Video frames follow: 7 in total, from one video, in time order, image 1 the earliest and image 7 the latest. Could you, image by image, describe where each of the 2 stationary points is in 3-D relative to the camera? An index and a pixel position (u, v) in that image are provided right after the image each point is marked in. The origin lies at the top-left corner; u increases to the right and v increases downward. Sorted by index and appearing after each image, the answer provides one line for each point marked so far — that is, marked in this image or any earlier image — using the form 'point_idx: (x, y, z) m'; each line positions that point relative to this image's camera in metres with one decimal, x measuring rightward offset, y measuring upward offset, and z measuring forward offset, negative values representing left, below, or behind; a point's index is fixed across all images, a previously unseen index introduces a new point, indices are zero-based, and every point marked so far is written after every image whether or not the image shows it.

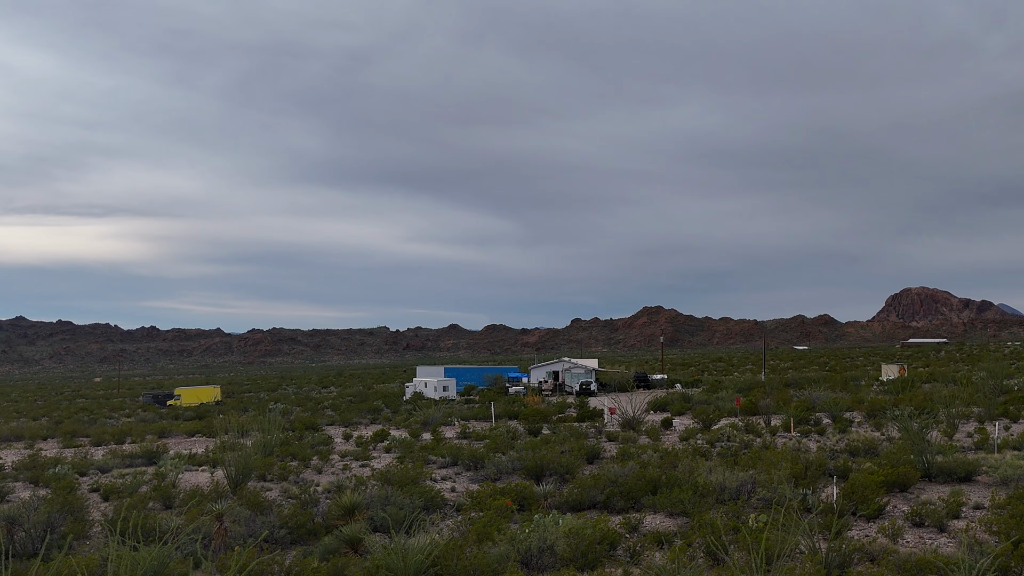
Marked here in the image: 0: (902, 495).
0: (+8.0, -4.3, +14.8) m
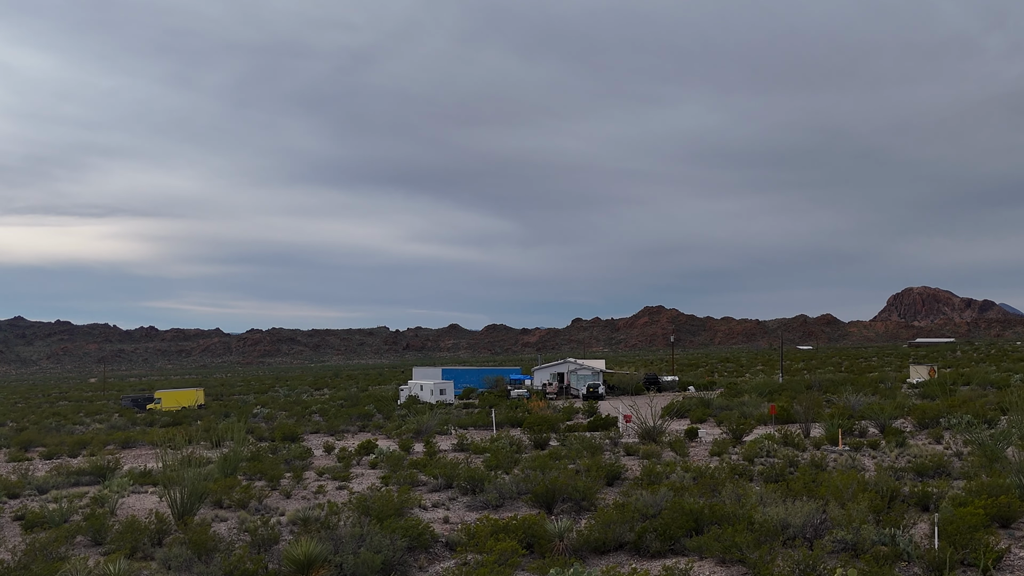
0: (+8.1, -4.0, +11.9) m
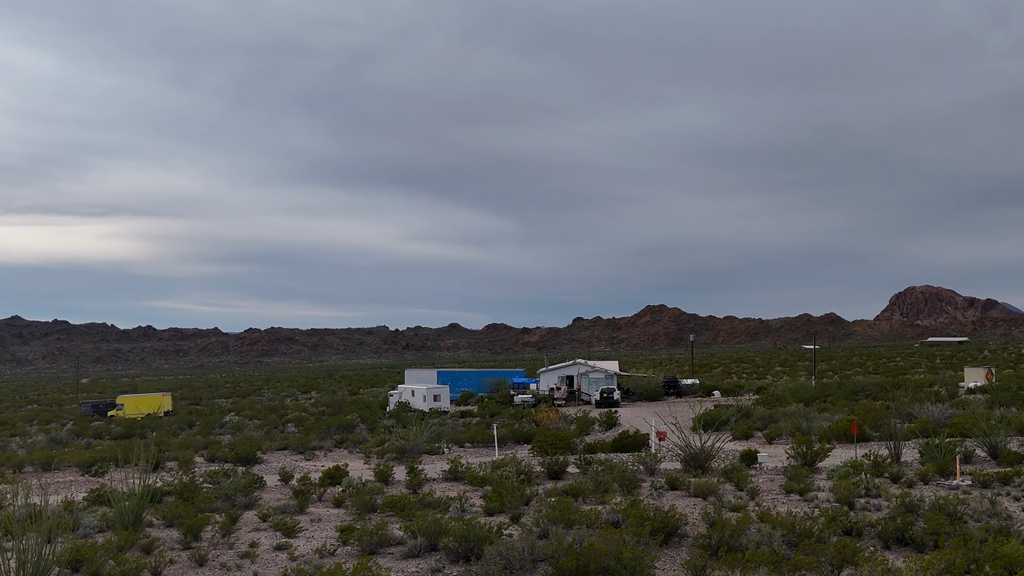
0: (+8.3, -3.7, +7.2) m
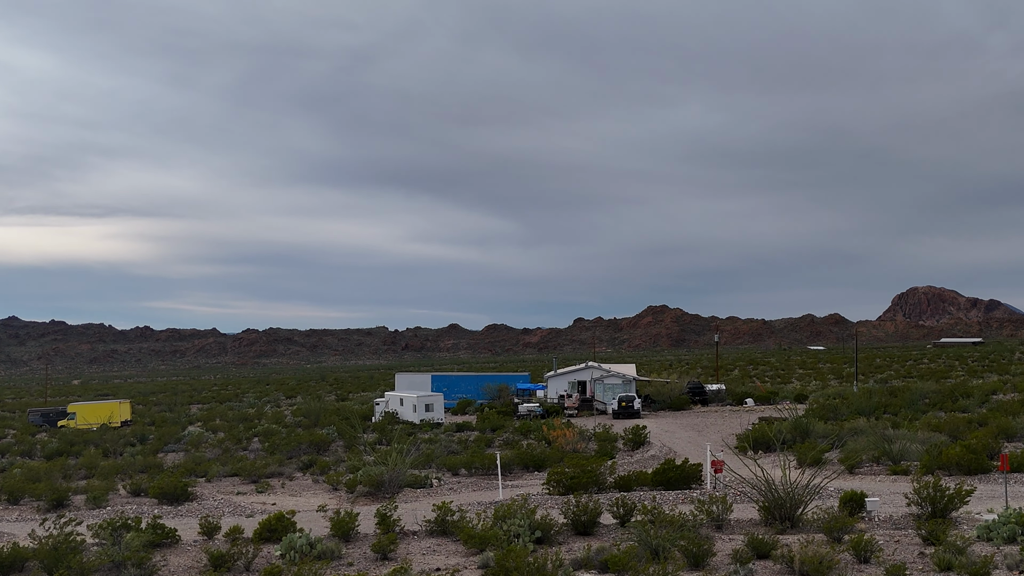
0: (+8.5, -3.3, +2.4) m
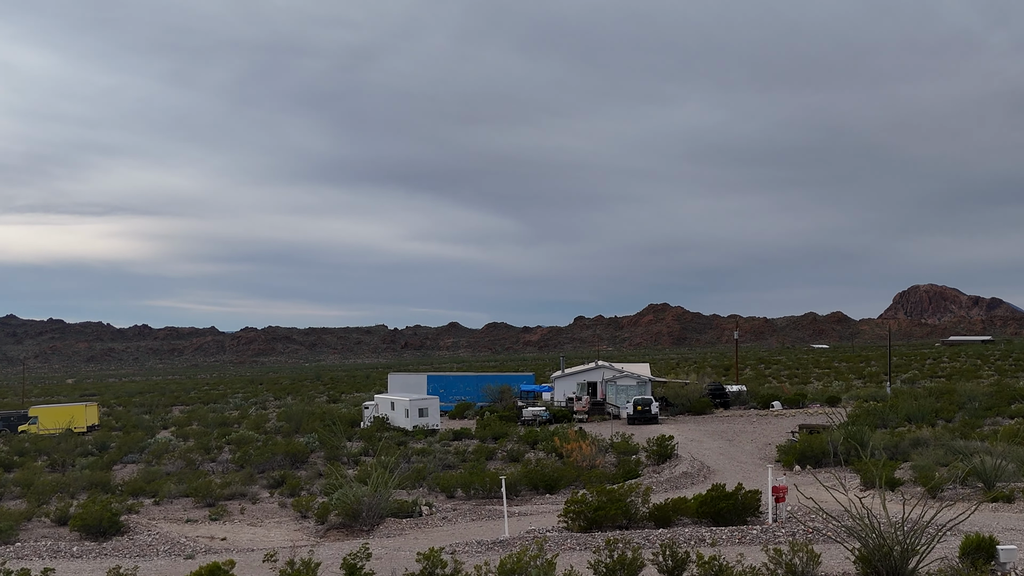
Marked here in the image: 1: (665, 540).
0: (+8.6, -3.0, -0.7) m
1: (+2.2, -3.7, +11.4) m
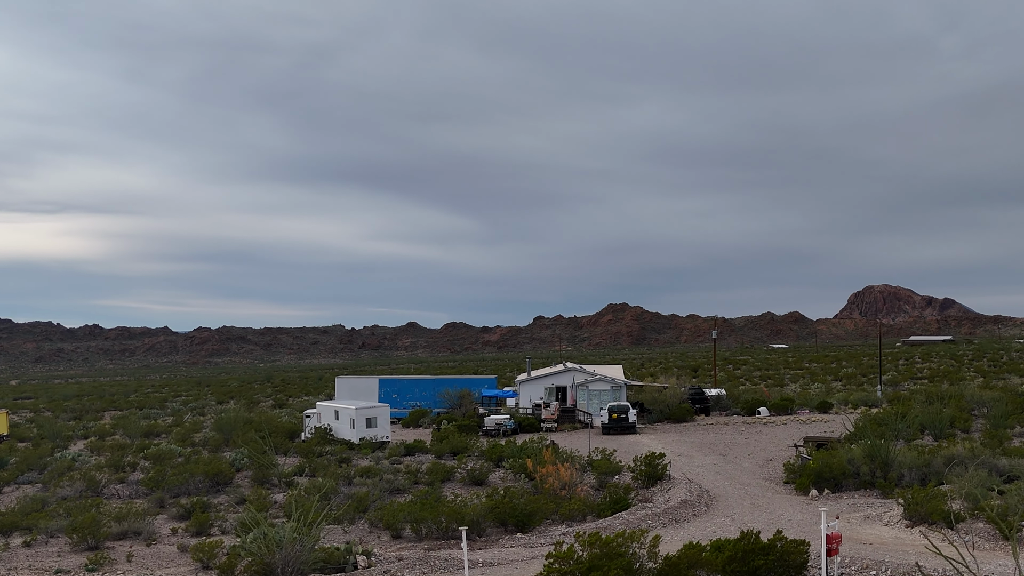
0: (+8.8, -2.8, -3.3) m
1: (+1.8, -3.5, +8.4) m
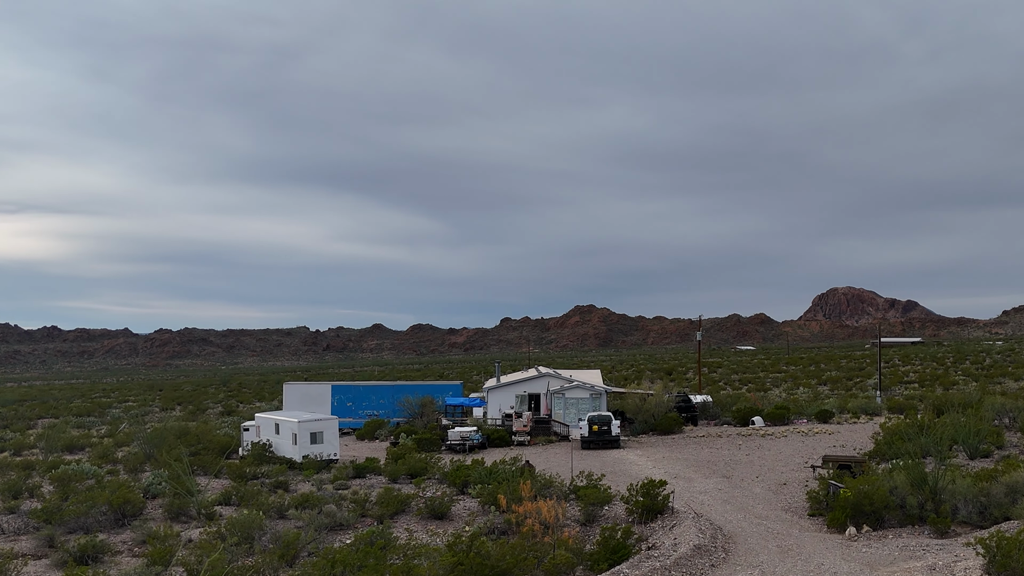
0: (+9.1, -2.6, -5.8) m
1: (+1.5, -3.3, +5.5) m
